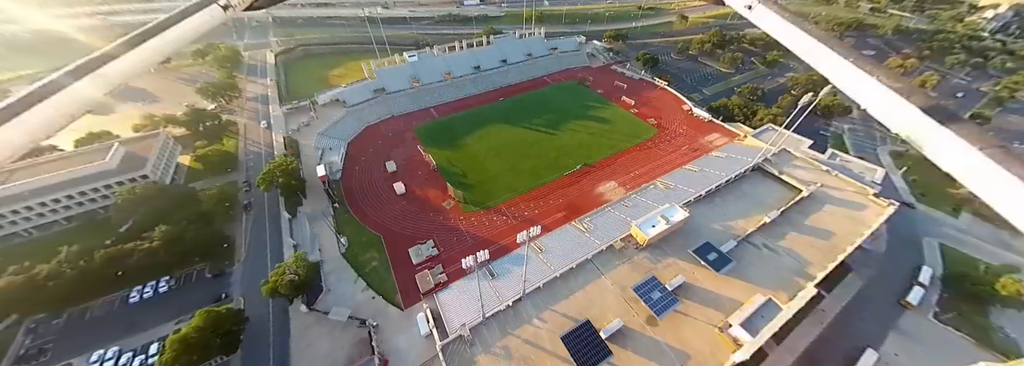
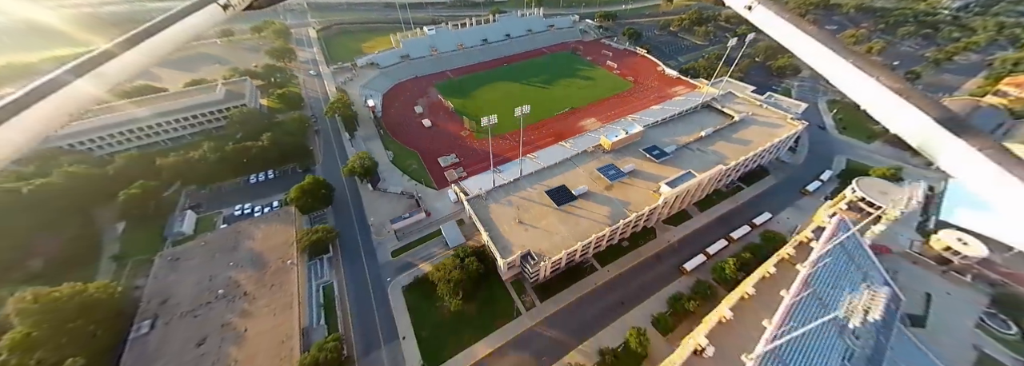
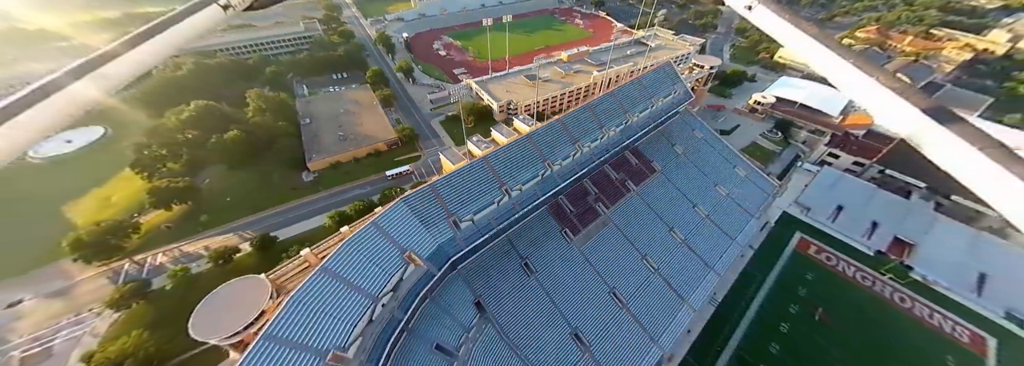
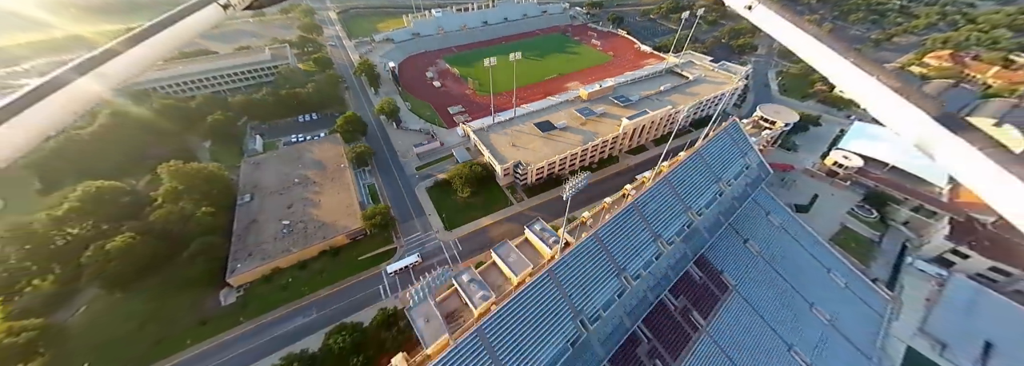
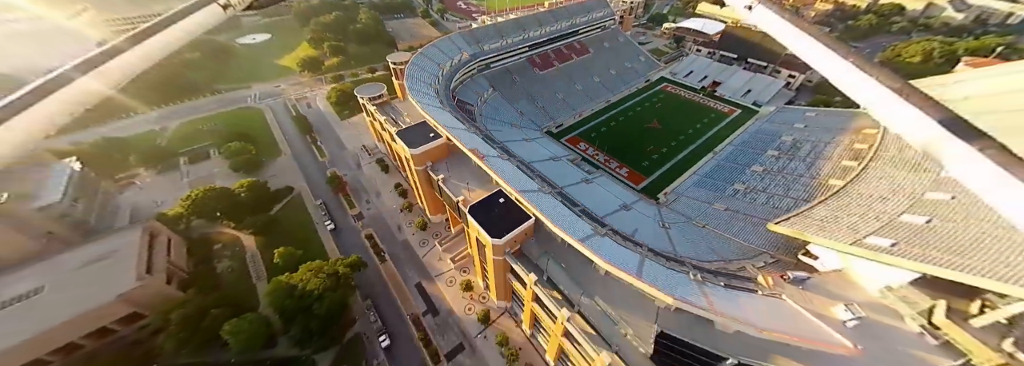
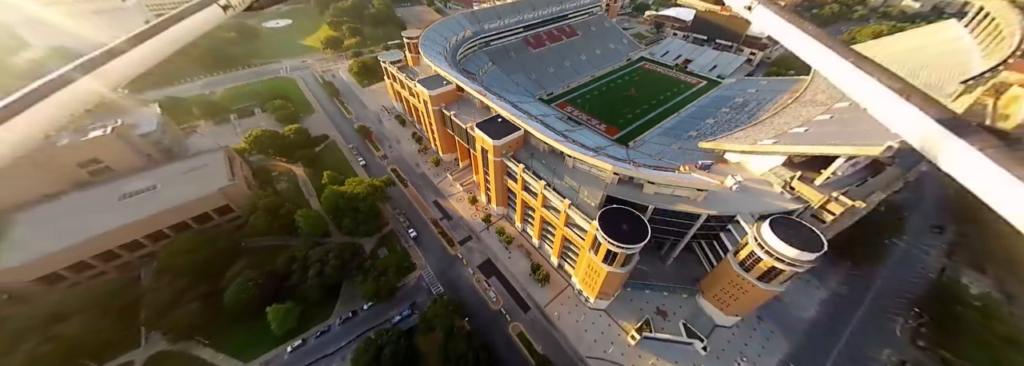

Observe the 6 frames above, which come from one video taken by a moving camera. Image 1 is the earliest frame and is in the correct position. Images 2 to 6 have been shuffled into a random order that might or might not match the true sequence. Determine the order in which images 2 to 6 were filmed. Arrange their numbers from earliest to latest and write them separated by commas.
2, 4, 3, 5, 6
